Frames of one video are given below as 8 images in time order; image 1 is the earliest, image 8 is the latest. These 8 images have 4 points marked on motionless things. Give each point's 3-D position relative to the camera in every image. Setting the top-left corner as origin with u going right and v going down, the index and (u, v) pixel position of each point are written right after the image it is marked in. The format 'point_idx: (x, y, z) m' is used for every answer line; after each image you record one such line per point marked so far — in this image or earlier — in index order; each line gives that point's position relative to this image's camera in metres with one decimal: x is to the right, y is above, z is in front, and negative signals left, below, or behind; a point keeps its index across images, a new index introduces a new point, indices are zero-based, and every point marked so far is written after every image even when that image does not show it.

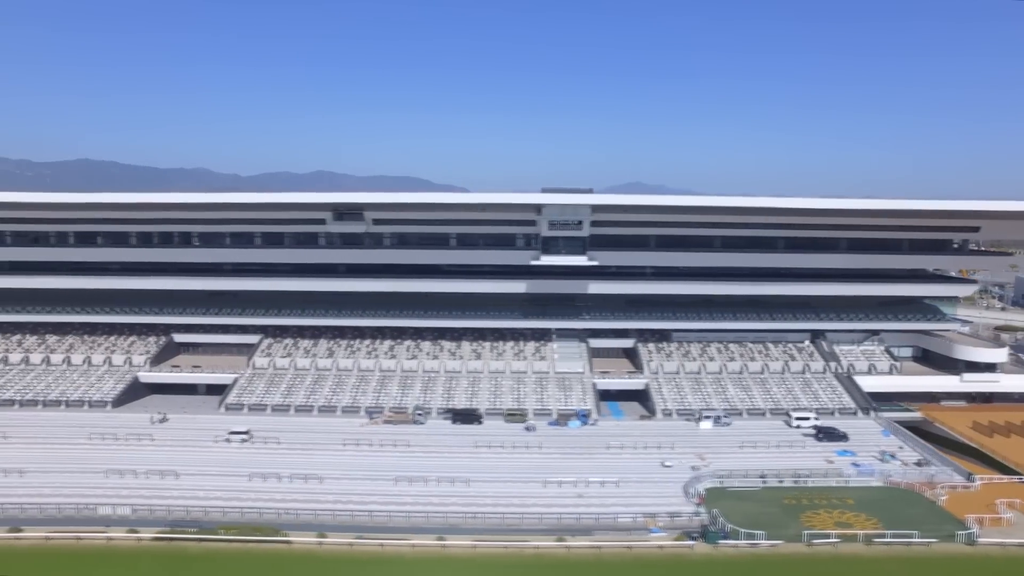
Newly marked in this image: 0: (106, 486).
0: (-10.0, -5.0, +15.0) m
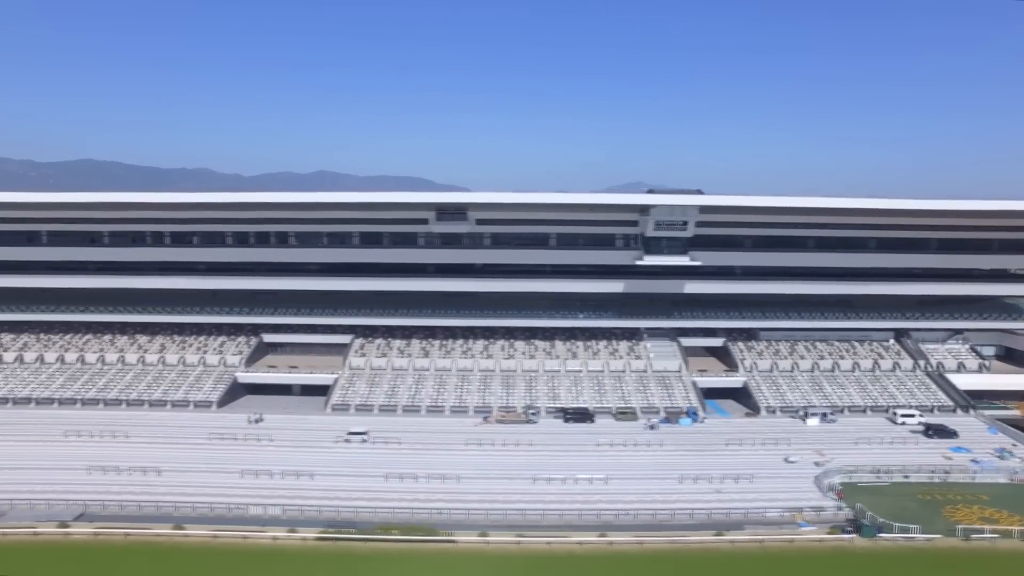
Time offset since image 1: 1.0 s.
0: (-6.6, -5.0, +15.1) m
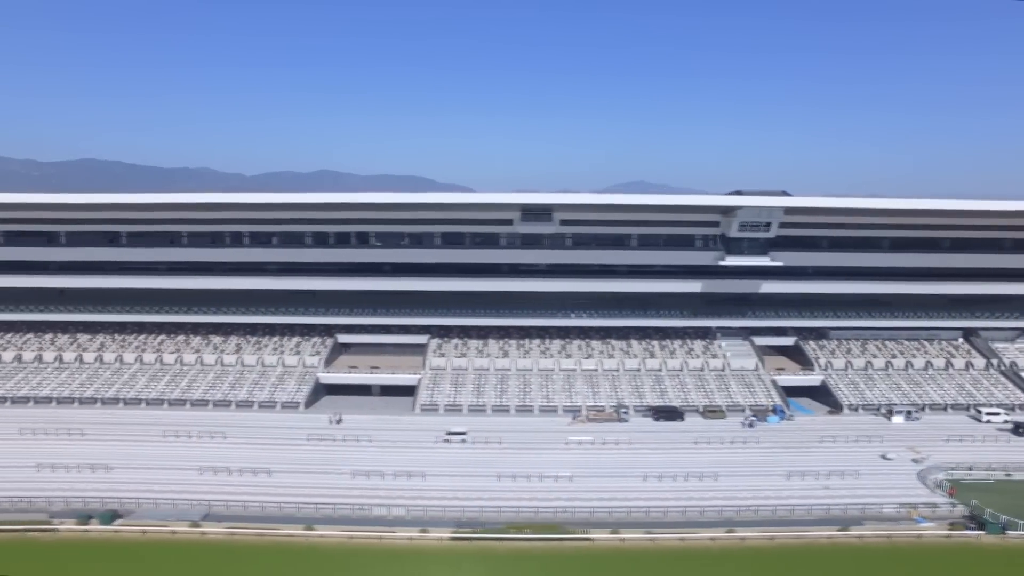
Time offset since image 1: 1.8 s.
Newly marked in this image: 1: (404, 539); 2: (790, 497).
0: (-3.7, -5.1, +15.2) m
1: (-2.3, -5.5, +12.9) m
2: (+6.9, -5.2, +14.8) m
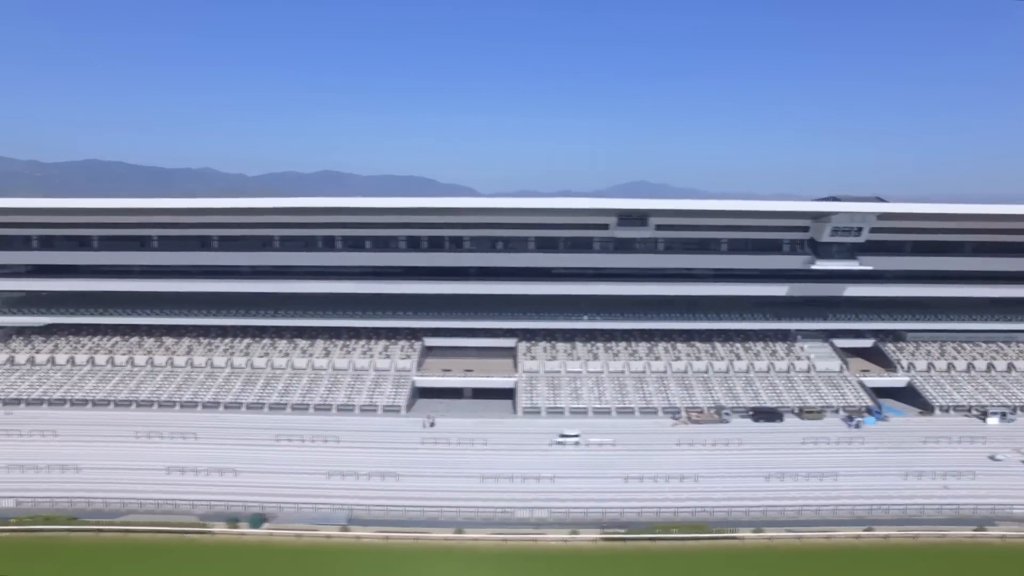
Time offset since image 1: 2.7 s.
0: (-0.4, -5.2, +15.4) m
1: (+1.0, -5.6, +13.1) m
2: (+10.2, -5.3, +15.1) m
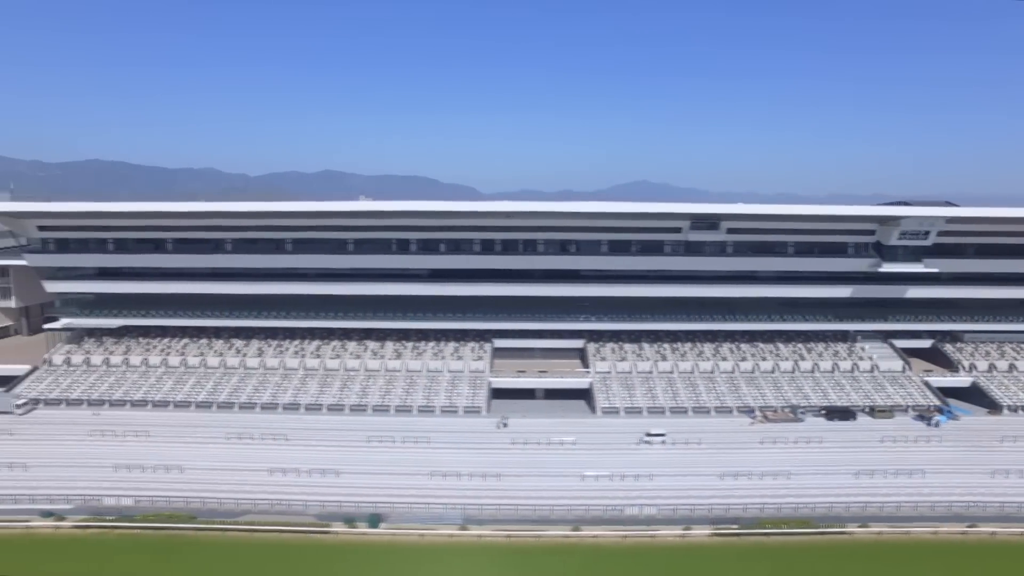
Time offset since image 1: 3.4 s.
0: (+2.3, -5.3, +15.7) m
1: (+3.7, -5.7, +13.5) m
2: (+12.9, -5.4, +15.5) m
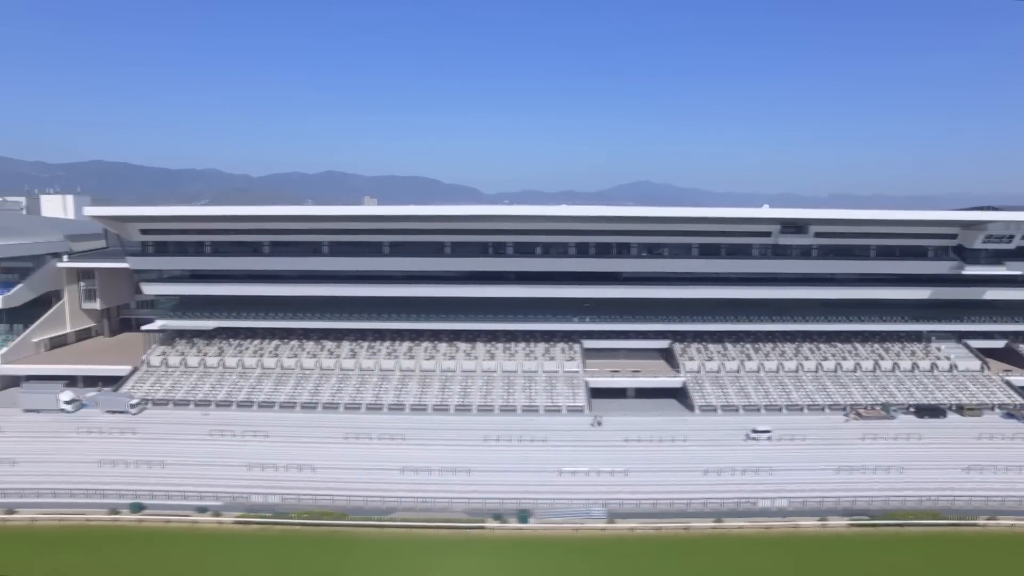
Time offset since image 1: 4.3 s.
0: (+5.8, -5.4, +16.3) m
1: (+7.2, -5.7, +14.0) m
2: (+16.4, -5.5, +16.1) m
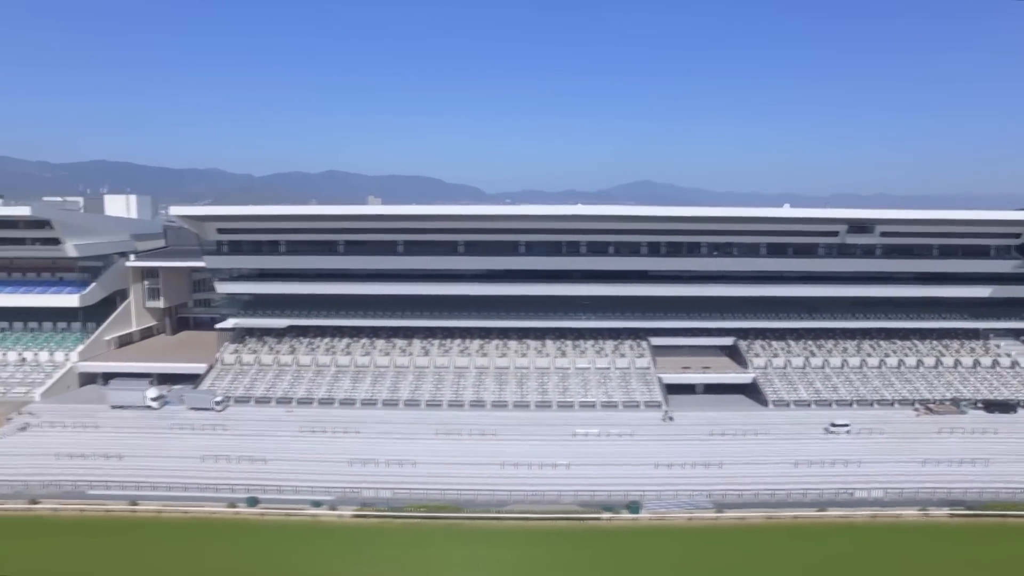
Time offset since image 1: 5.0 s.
0: (+8.6, -5.3, +16.7) m
1: (+10.0, -5.7, +14.4) m
2: (+19.2, -5.4, +16.6) m
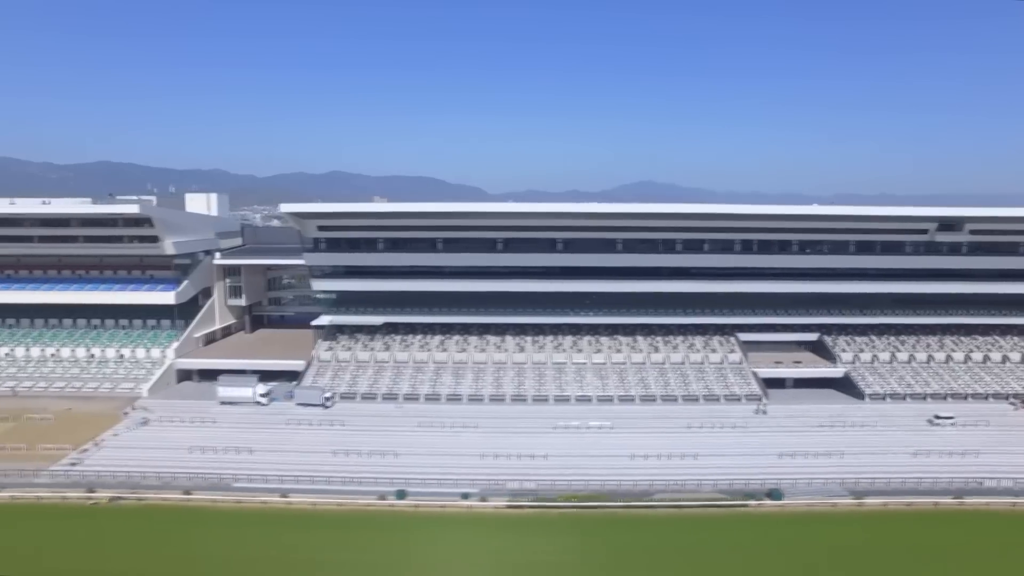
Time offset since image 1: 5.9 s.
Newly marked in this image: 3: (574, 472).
0: (+12.4, -5.1, +17.0) m
1: (+13.8, -5.5, +14.8) m
2: (+23.0, -5.2, +17.0) m
3: (+1.7, -5.2, +16.5) m
